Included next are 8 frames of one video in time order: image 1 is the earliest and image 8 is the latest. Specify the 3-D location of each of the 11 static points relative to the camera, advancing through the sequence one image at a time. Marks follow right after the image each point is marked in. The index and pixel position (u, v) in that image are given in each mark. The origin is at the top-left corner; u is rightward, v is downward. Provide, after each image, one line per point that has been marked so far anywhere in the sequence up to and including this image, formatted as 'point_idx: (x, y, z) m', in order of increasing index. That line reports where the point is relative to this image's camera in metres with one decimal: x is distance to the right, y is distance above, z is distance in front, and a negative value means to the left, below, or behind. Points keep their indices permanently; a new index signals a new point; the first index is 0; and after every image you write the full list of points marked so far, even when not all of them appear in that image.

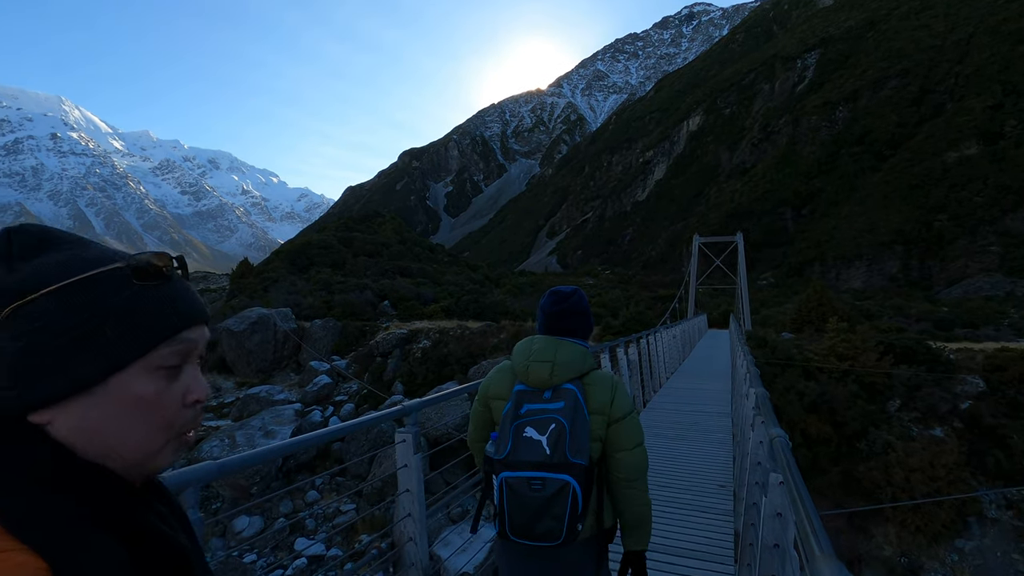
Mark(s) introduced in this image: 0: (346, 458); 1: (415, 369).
0: (-4.4, -4.5, +14.8) m
1: (-3.2, -2.6, +18.4) m
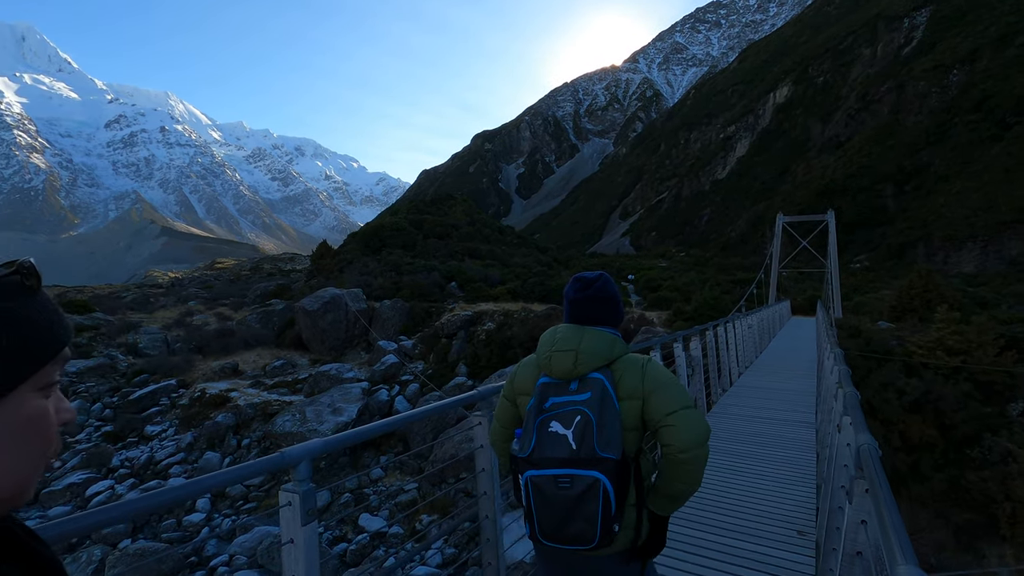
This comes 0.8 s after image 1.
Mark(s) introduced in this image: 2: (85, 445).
0: (-2.7, -4.0, +15.0) m
1: (-1.1, -2.0, +18.3) m
2: (-12.4, -4.5, +16.4) m
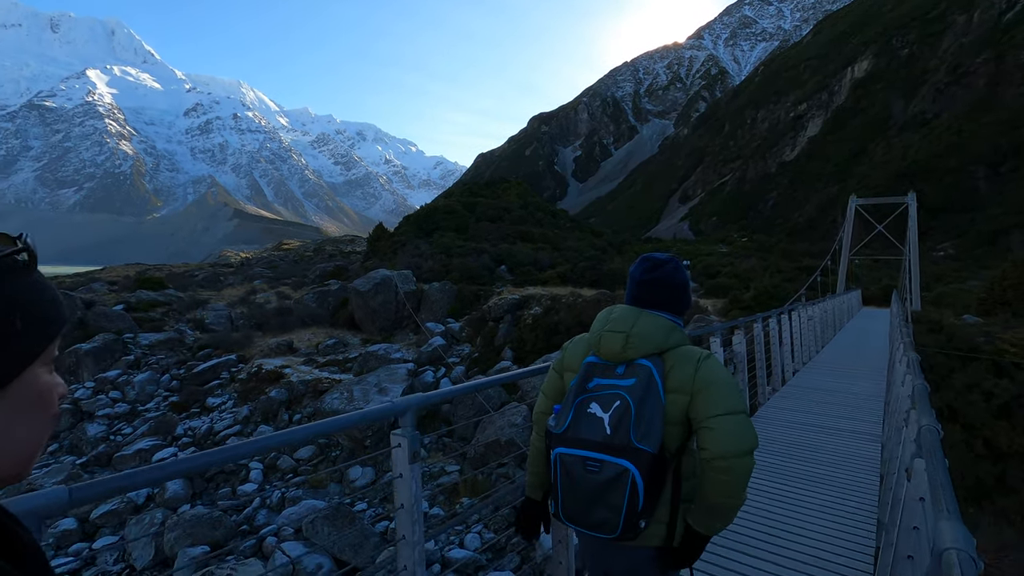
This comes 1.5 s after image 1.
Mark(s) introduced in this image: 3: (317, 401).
0: (-1.6, -3.5, +14.9) m
1: (+0.4, -1.5, +18.0) m
2: (-11.1, -3.8, +17.4) m
3: (-5.5, -3.2, +15.8) m
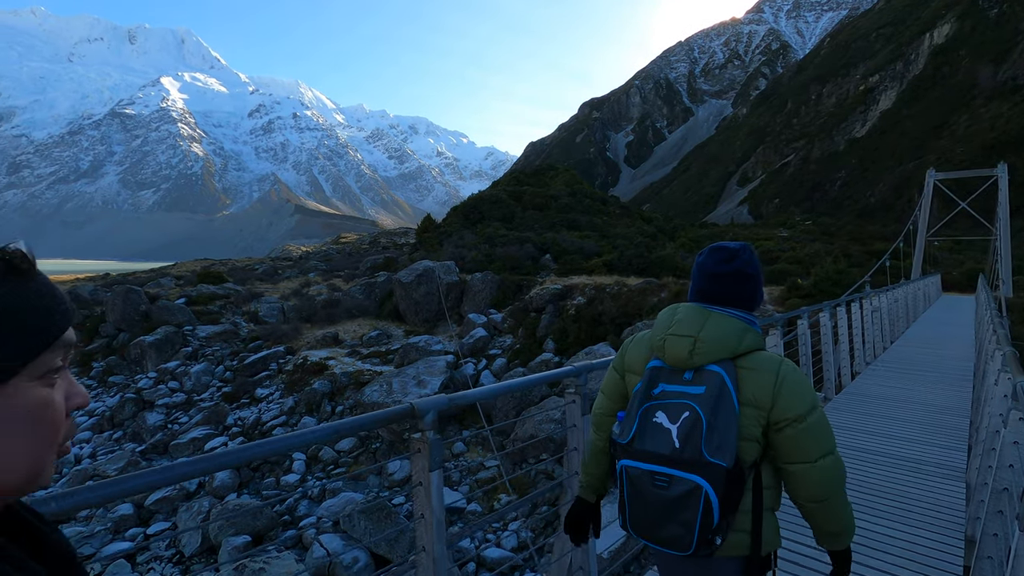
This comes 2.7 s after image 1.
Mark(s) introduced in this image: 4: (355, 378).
0: (-0.5, -3.3, +14.6) m
1: (+1.7, -1.2, +17.4) m
2: (-9.7, -3.7, +18.0) m
3: (-4.3, -2.9, +15.9) m
4: (-4.6, -2.6, +16.3) m
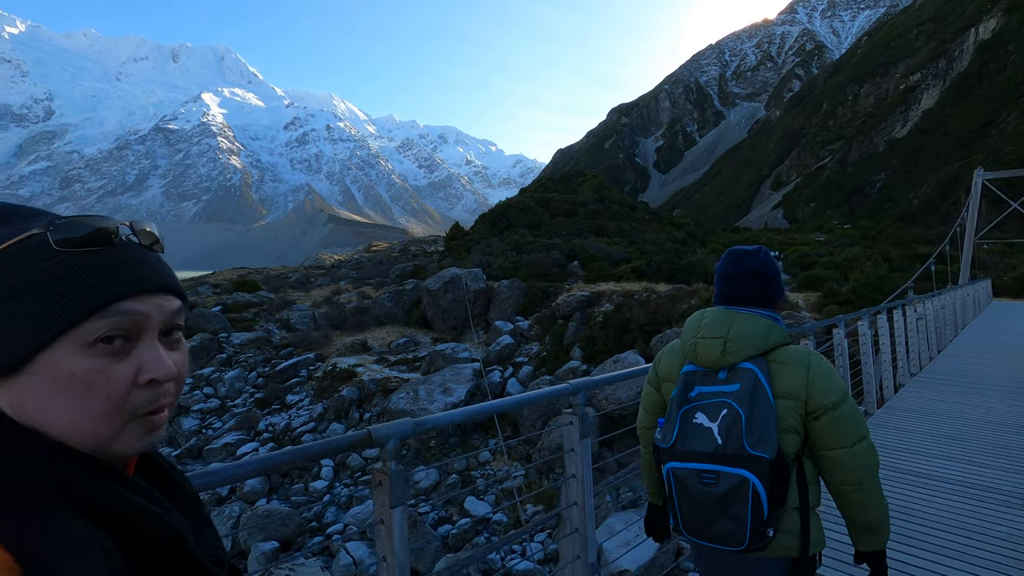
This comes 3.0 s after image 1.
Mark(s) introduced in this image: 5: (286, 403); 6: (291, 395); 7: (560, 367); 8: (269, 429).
0: (+0.2, -3.4, +14.5) m
1: (+2.5, -1.4, +17.2) m
2: (-8.8, -3.9, +18.3) m
3: (-3.6, -3.1, +15.9) m
4: (-3.8, -2.8, +16.4) m
5: (-7.3, -3.7, +18.2) m
6: (-7.3, -3.5, +18.5) m
7: (+1.4, -2.2, +16.1) m
8: (-7.2, -4.2, +16.7) m
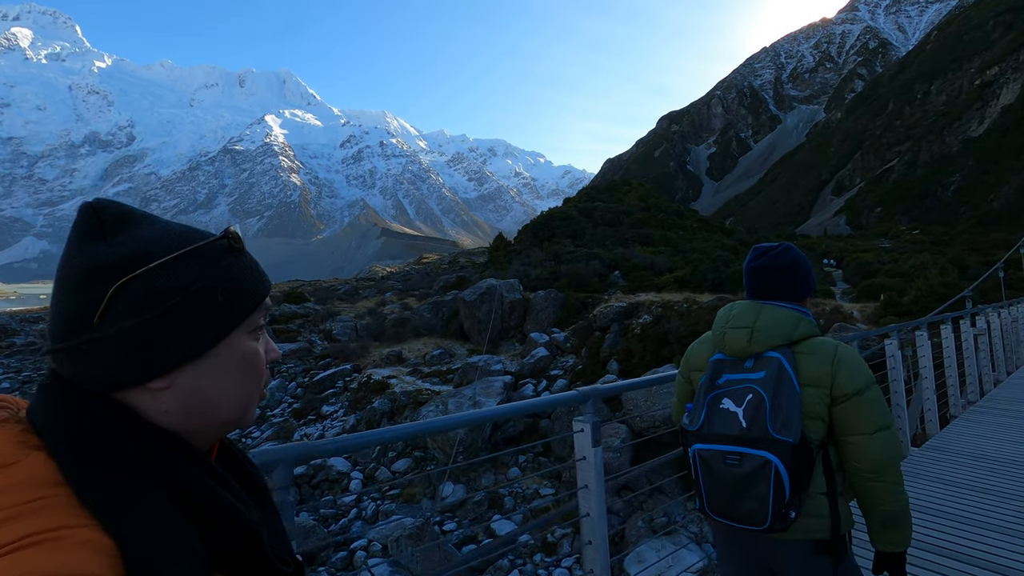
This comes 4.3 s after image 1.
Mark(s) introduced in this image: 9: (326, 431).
0: (+0.9, -3.7, +13.9) m
1: (+3.6, -1.7, +16.4) m
2: (-7.7, -4.3, +18.5) m
3: (-2.6, -3.4, +15.7) m
4: (-2.8, -3.2, +16.2) m
5: (-6.2, -4.1, +18.2) m
6: (-6.1, -3.9, +18.6) m
7: (+2.3, -2.5, +15.4) m
8: (-6.2, -4.5, +16.8) m
9: (-5.5, -4.3, +16.7) m
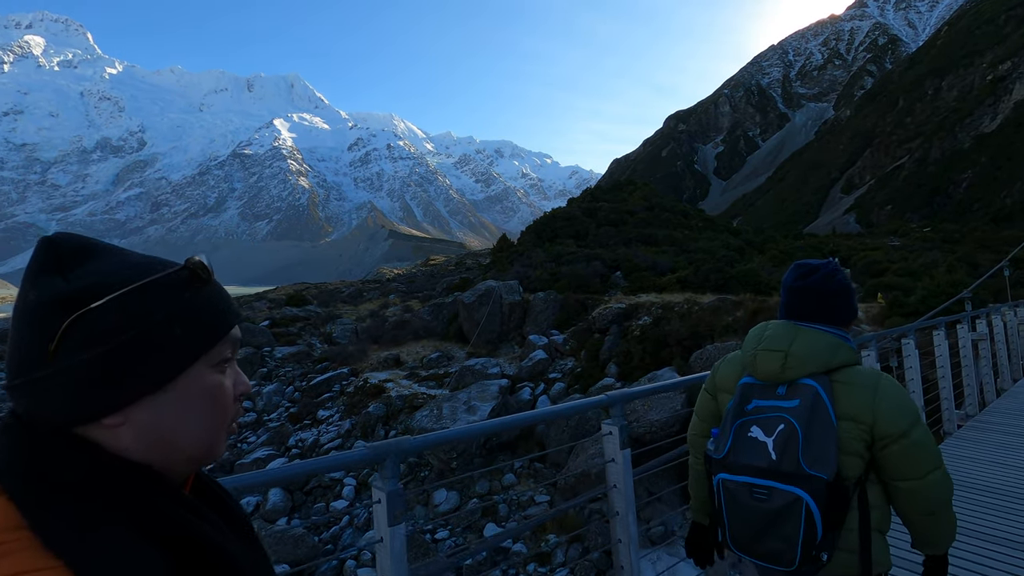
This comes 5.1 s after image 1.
0: (+0.8, -3.7, +13.5) m
1: (+3.5, -1.7, +16.1) m
2: (-7.7, -4.4, +18.3) m
3: (-2.7, -3.5, +15.4) m
4: (-2.9, -3.2, +15.9) m
5: (-6.2, -4.1, +18.0) m
6: (-6.1, -4.0, +18.3) m
7: (+2.2, -2.6, +15.0) m
8: (-6.3, -4.6, +16.5) m
9: (-5.6, -4.3, +16.4) m
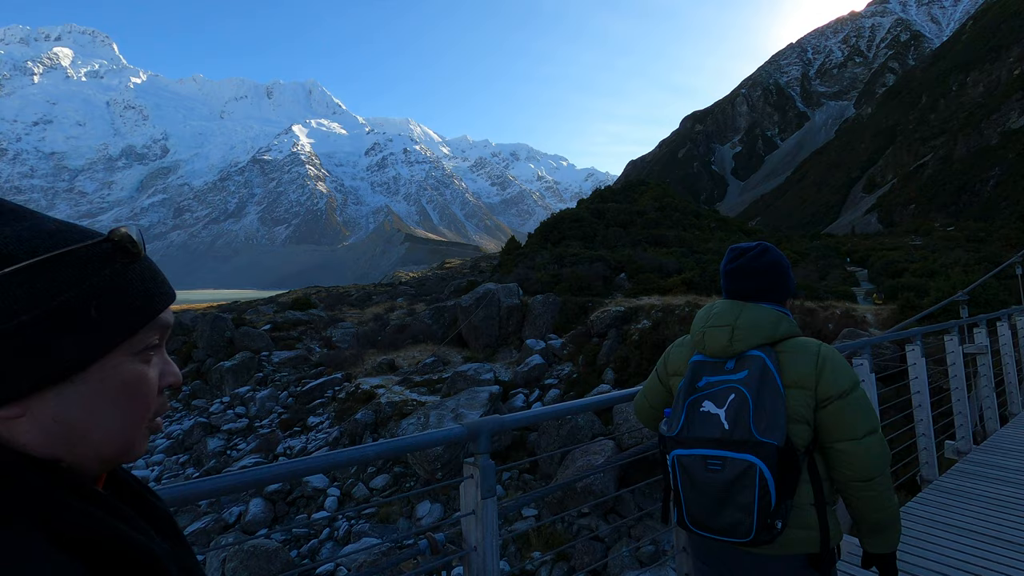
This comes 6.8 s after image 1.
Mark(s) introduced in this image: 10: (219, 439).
0: (+0.6, -3.8, +12.9) m
1: (+3.3, -1.8, +15.3) m
2: (-7.8, -4.5, +17.9) m
3: (-2.9, -3.6, +14.8) m
4: (-3.1, -3.3, +15.3) m
5: (-6.3, -4.2, +17.5) m
6: (-6.2, -4.1, +17.9) m
7: (+2.0, -2.6, +14.3) m
8: (-6.4, -4.7, +16.1) m
9: (-5.7, -4.4, +16.0) m
10: (-9.3, -4.8, +18.0) m
